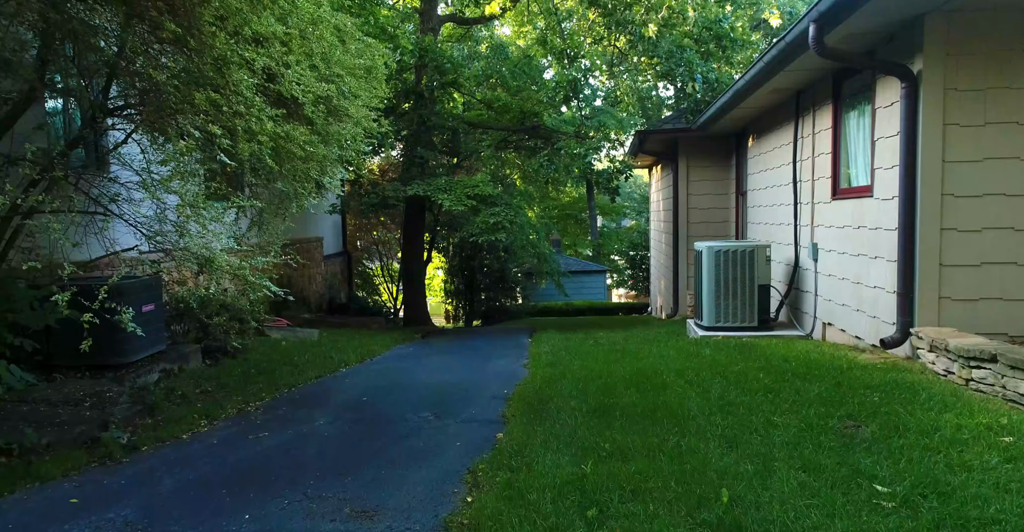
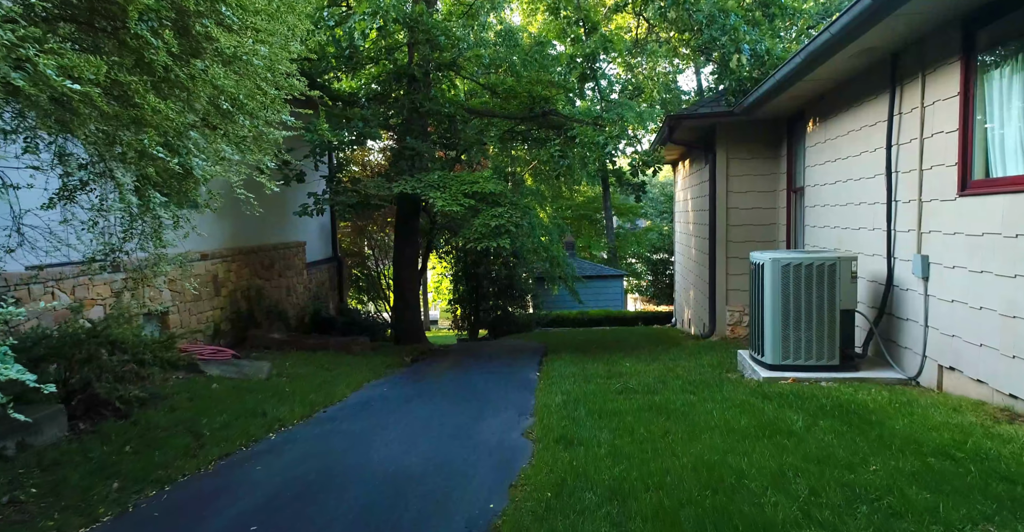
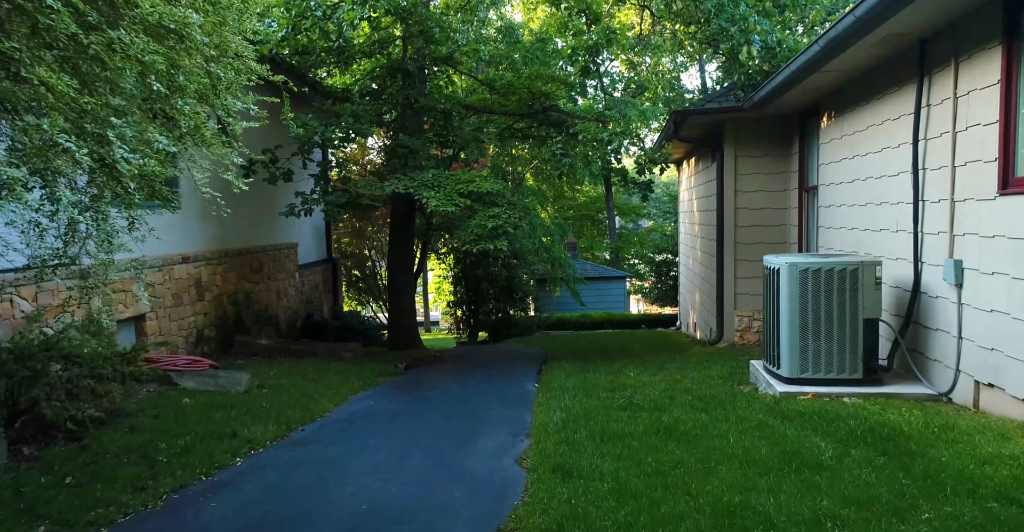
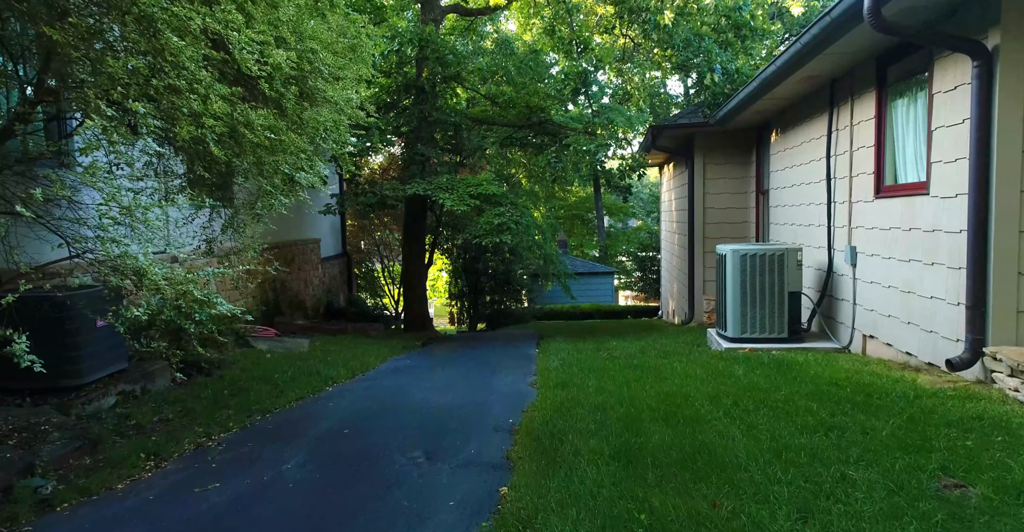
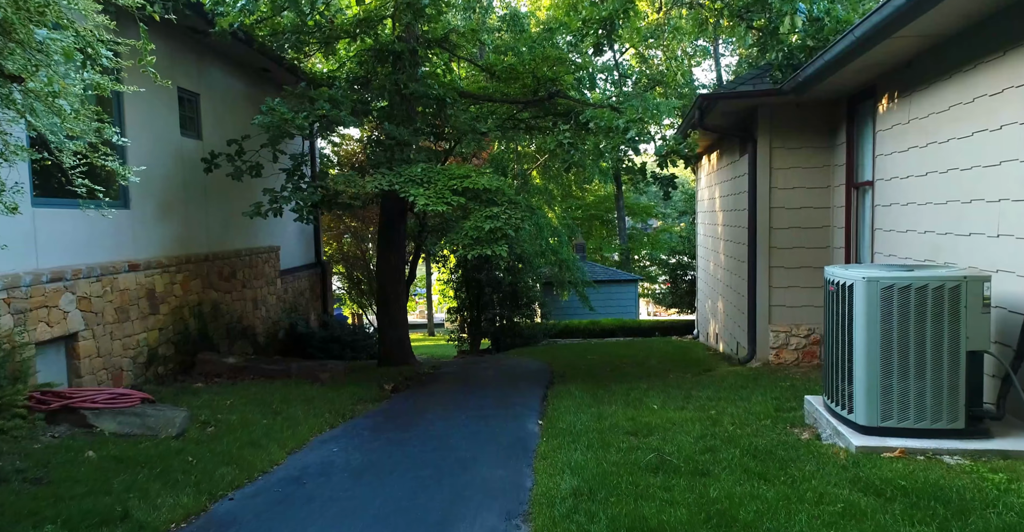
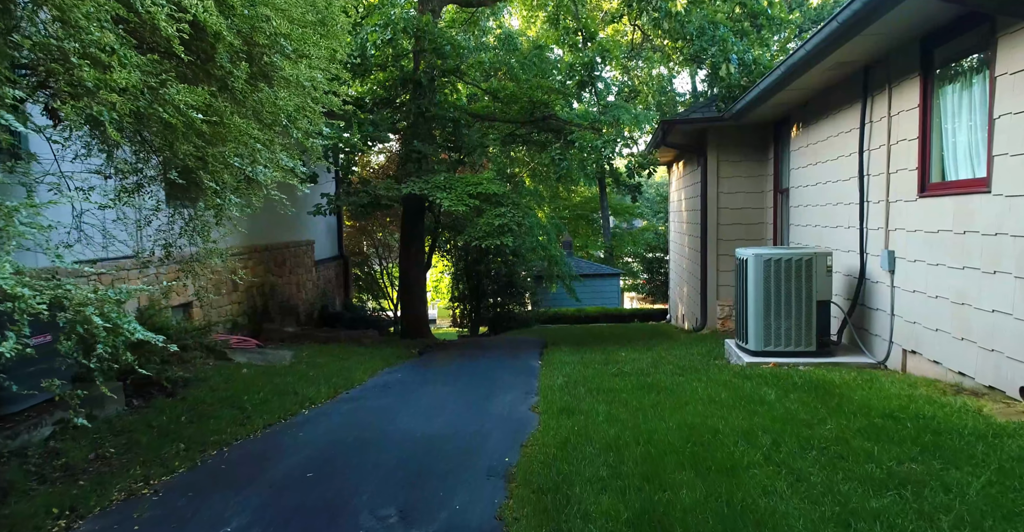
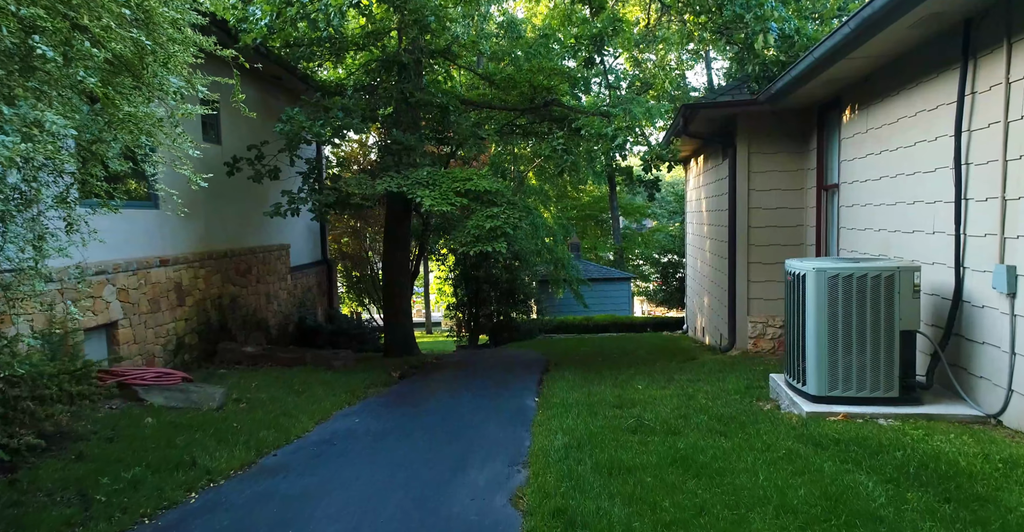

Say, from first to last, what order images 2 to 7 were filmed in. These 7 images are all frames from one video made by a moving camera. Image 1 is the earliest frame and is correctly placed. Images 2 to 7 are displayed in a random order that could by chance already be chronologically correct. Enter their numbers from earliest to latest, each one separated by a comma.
4, 6, 2, 3, 7, 5
